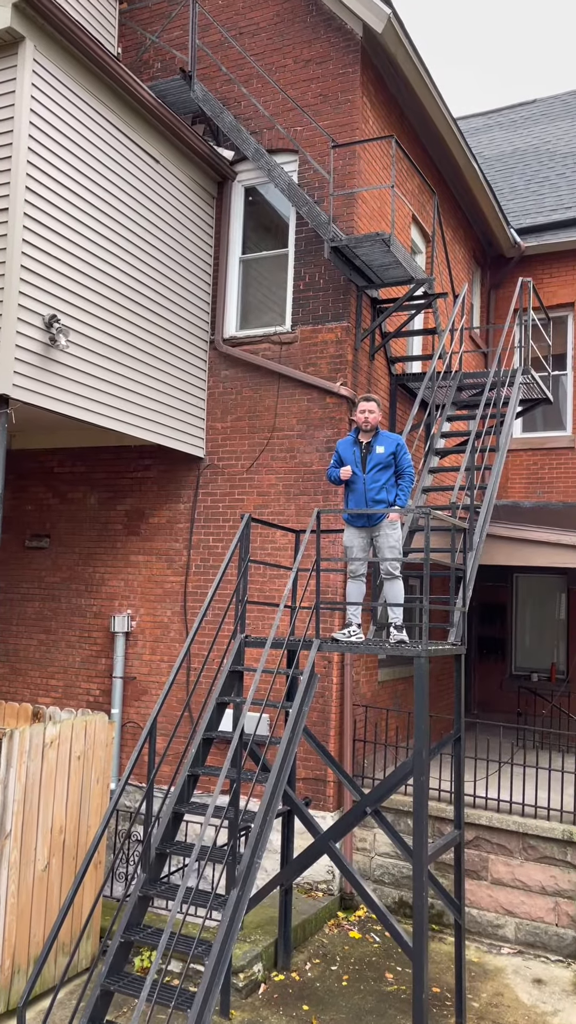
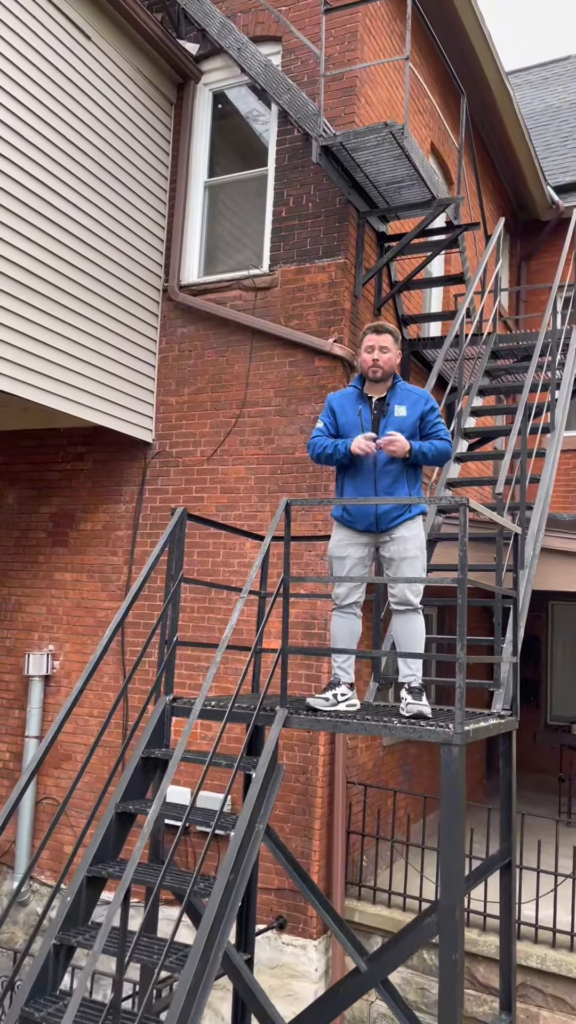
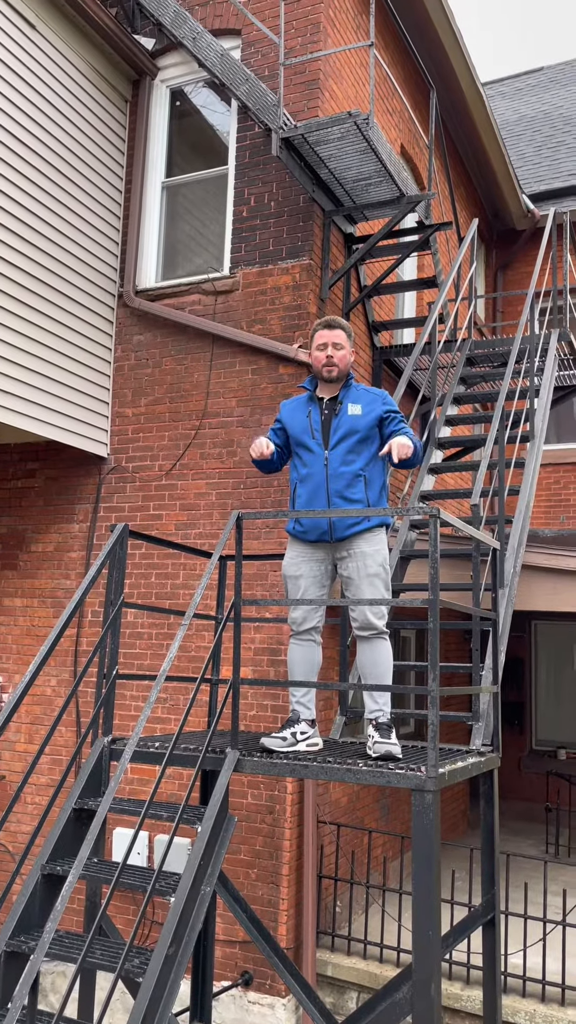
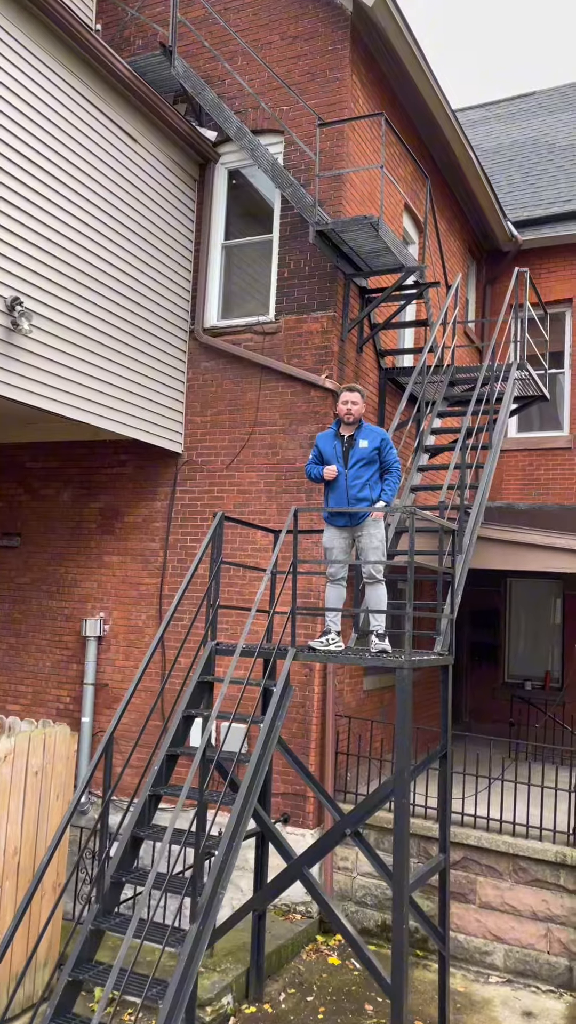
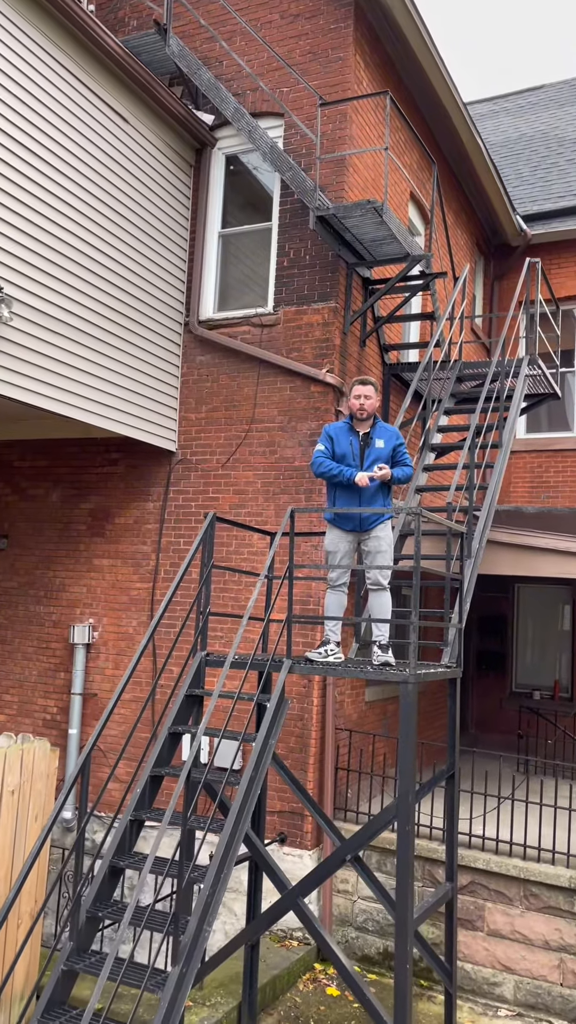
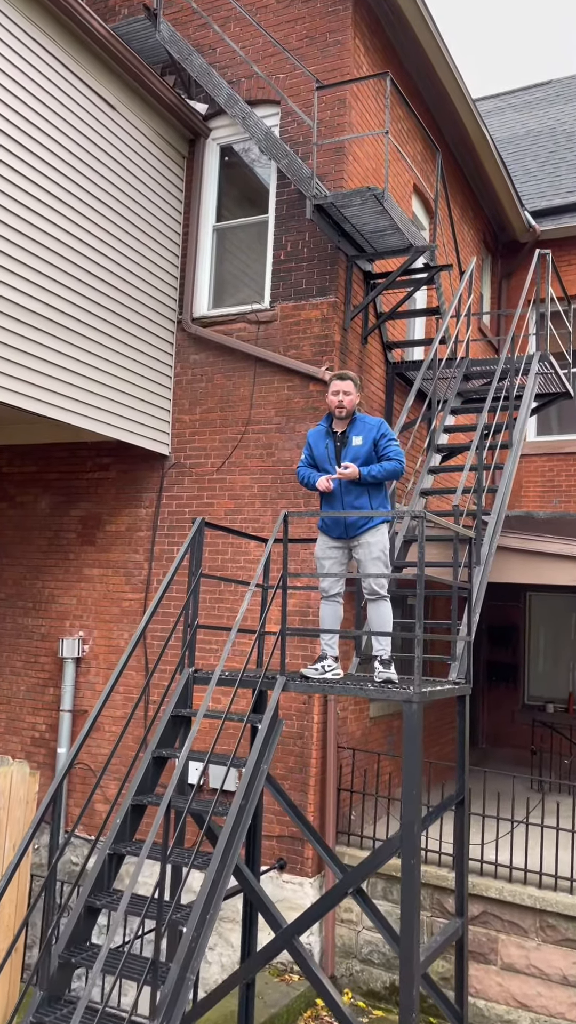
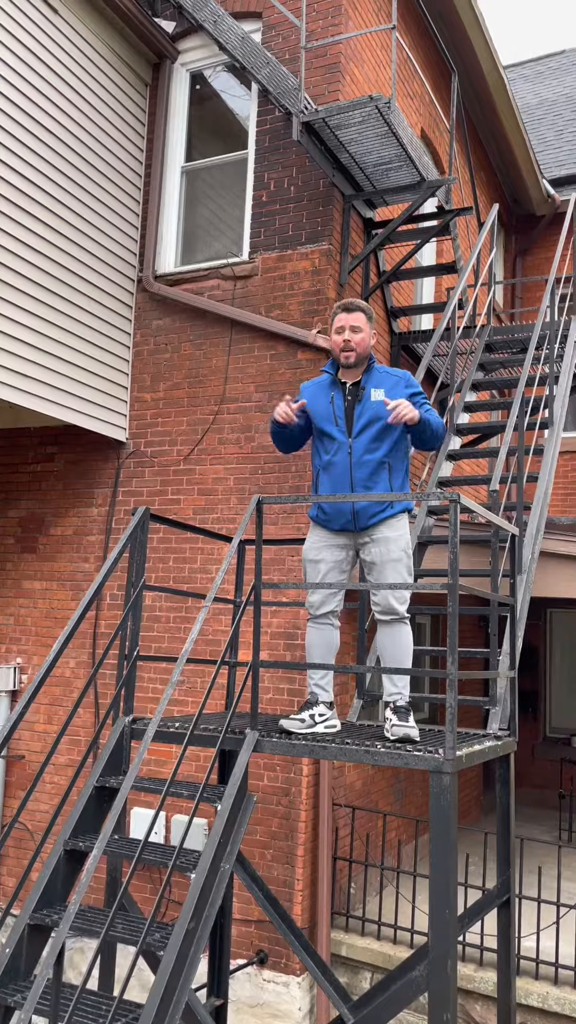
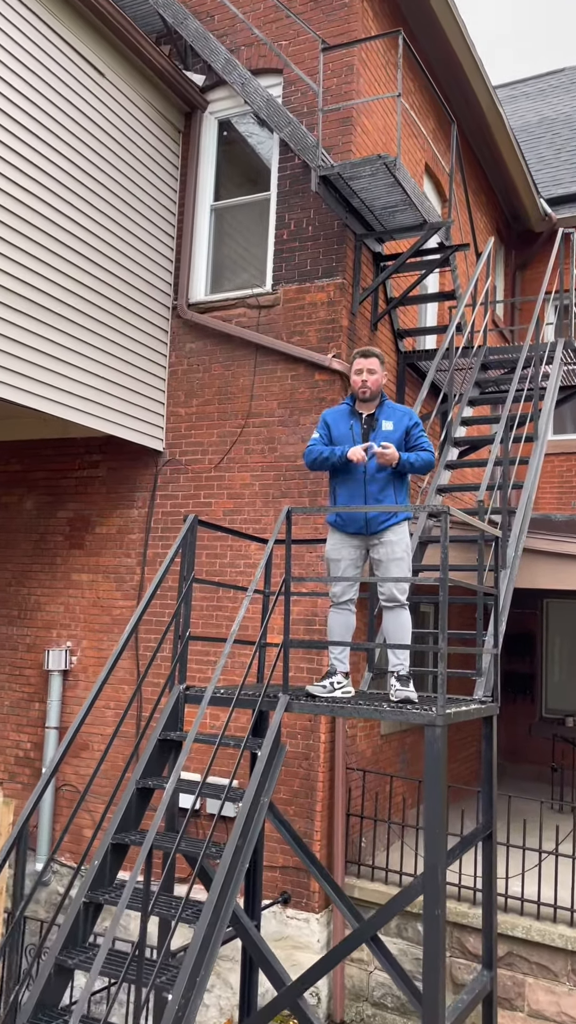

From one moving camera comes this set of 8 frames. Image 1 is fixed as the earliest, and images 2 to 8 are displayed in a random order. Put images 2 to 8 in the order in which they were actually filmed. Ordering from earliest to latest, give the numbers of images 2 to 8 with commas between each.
4, 5, 6, 8, 2, 7, 3
